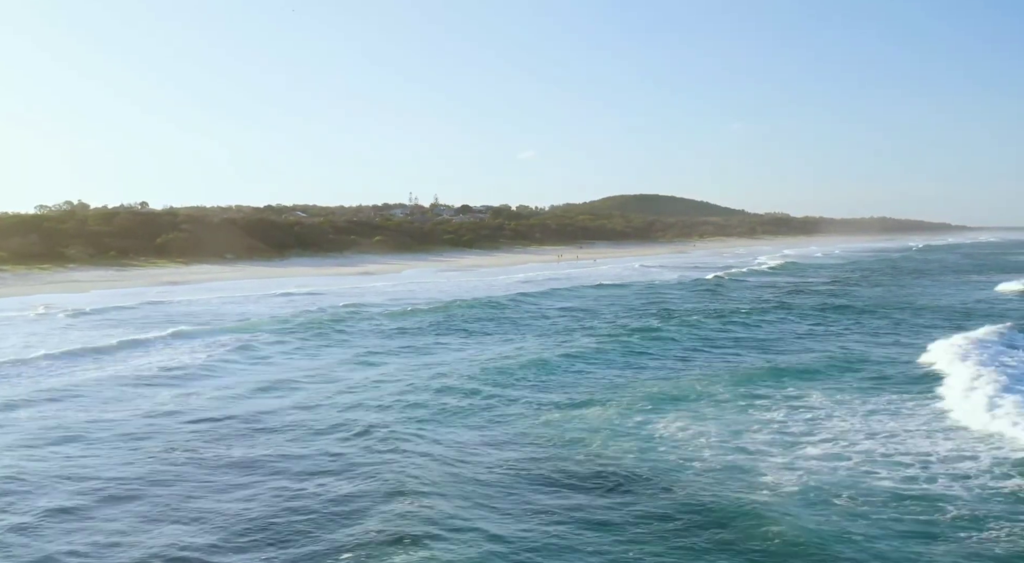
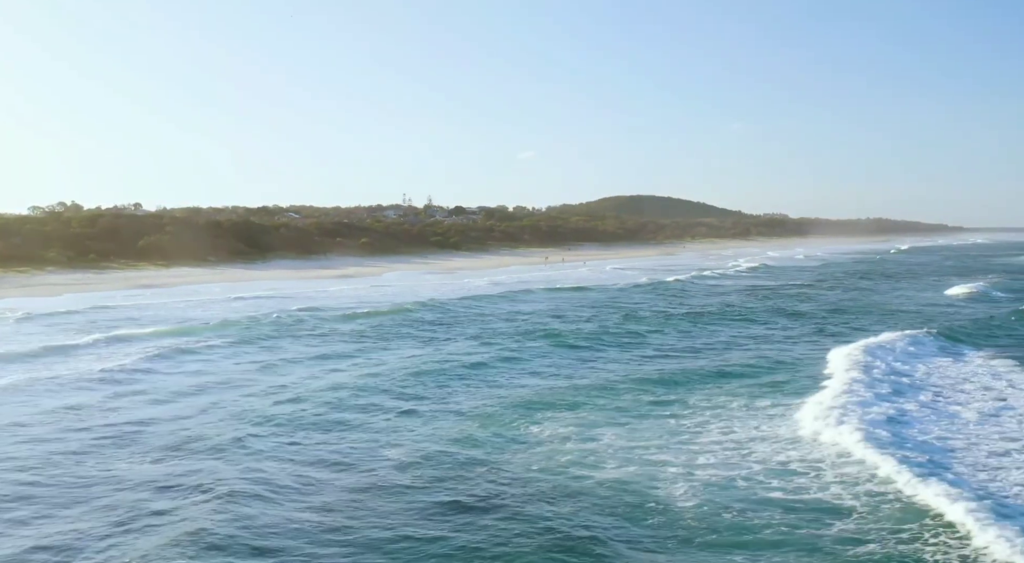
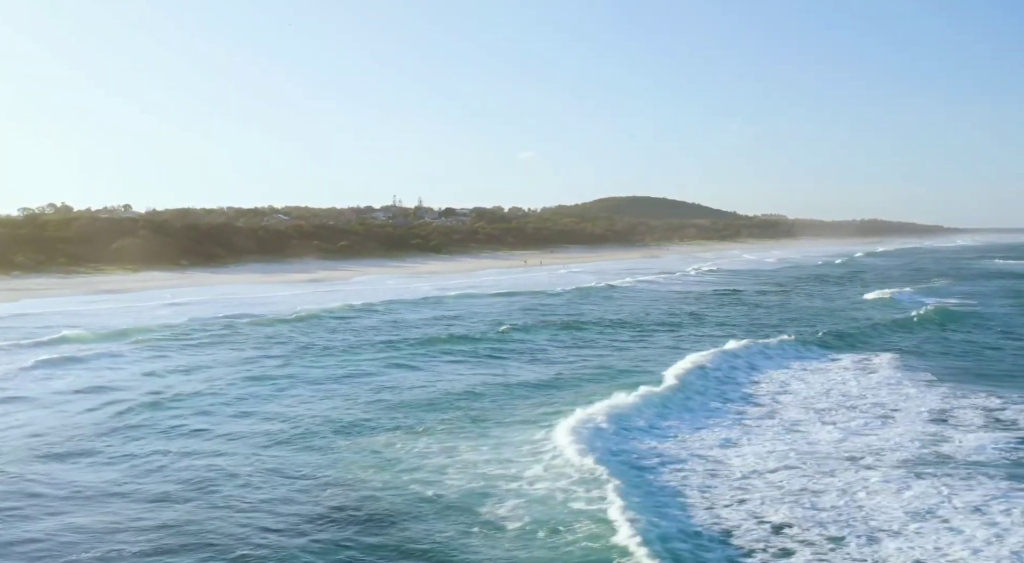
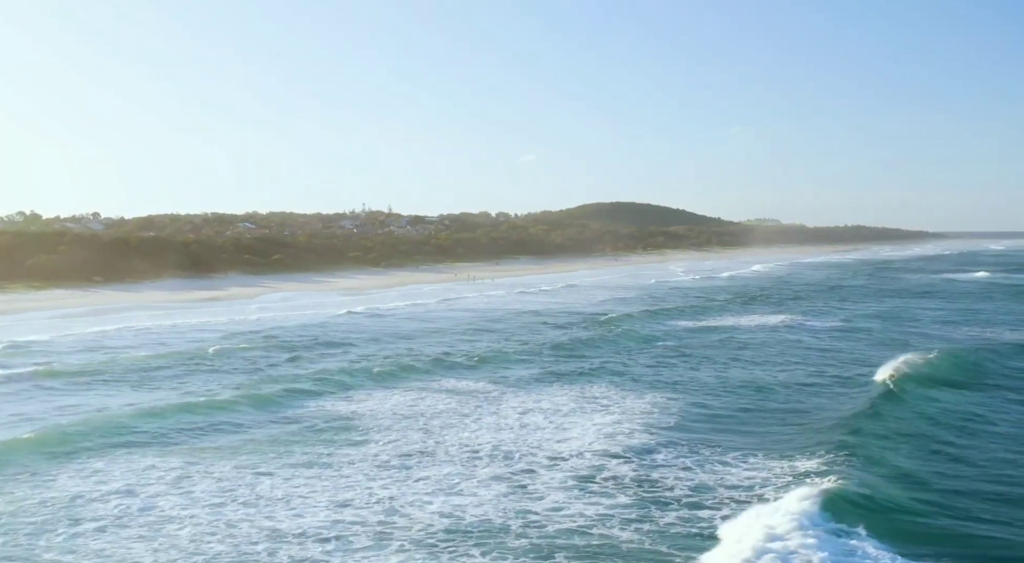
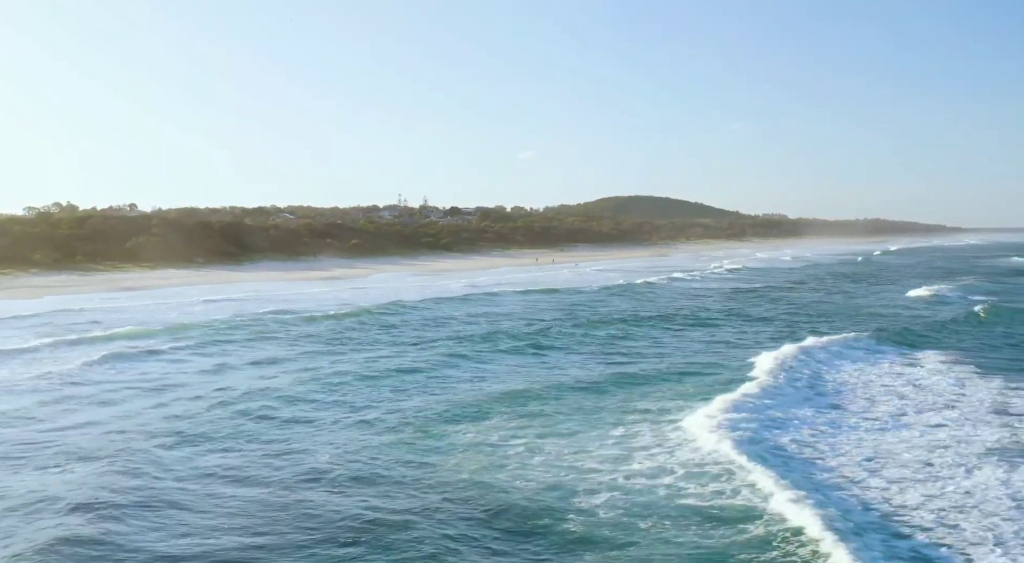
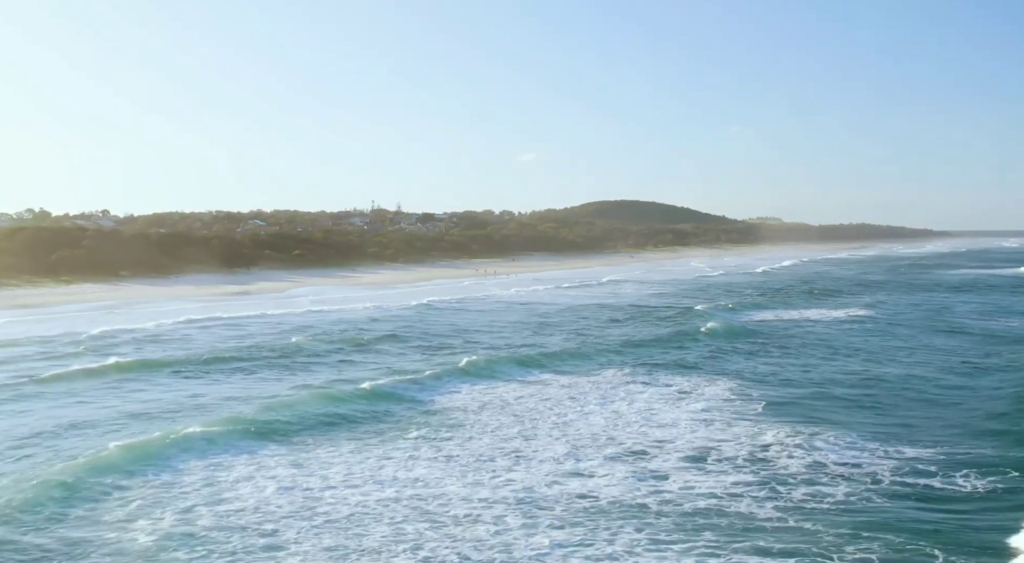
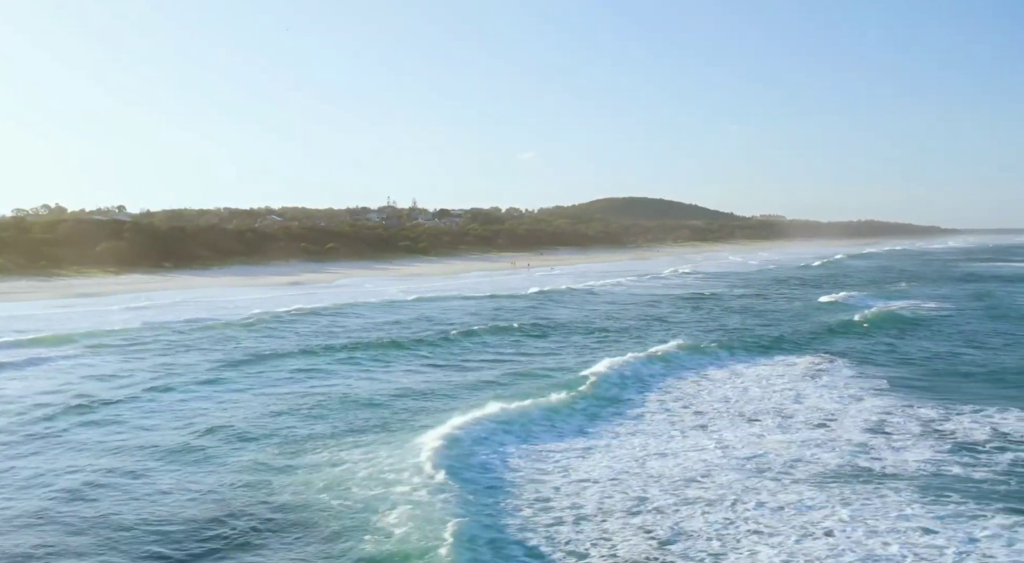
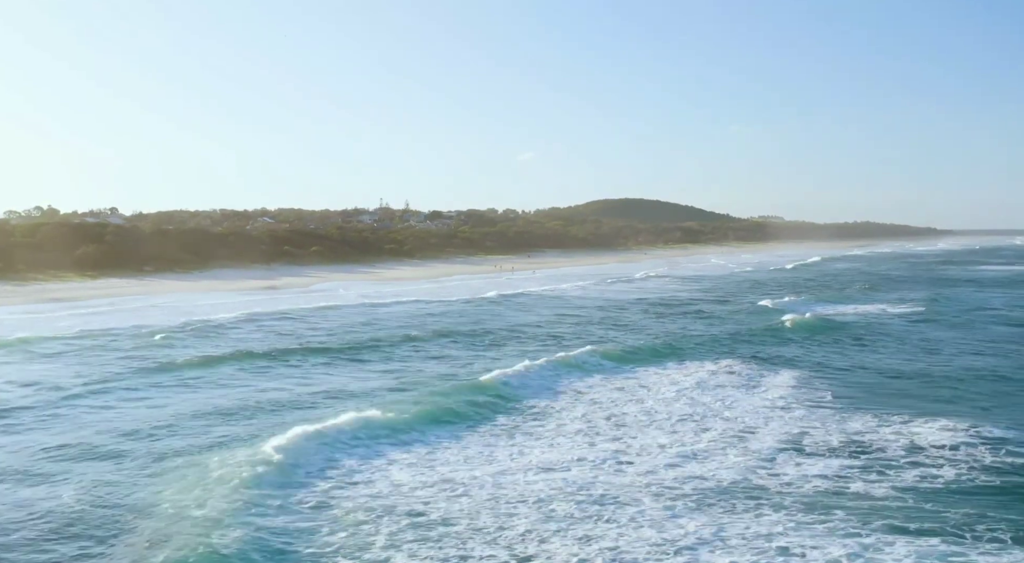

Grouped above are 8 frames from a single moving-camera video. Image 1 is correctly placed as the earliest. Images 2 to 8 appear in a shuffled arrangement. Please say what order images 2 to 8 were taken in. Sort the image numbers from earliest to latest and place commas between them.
2, 5, 3, 7, 8, 6, 4
